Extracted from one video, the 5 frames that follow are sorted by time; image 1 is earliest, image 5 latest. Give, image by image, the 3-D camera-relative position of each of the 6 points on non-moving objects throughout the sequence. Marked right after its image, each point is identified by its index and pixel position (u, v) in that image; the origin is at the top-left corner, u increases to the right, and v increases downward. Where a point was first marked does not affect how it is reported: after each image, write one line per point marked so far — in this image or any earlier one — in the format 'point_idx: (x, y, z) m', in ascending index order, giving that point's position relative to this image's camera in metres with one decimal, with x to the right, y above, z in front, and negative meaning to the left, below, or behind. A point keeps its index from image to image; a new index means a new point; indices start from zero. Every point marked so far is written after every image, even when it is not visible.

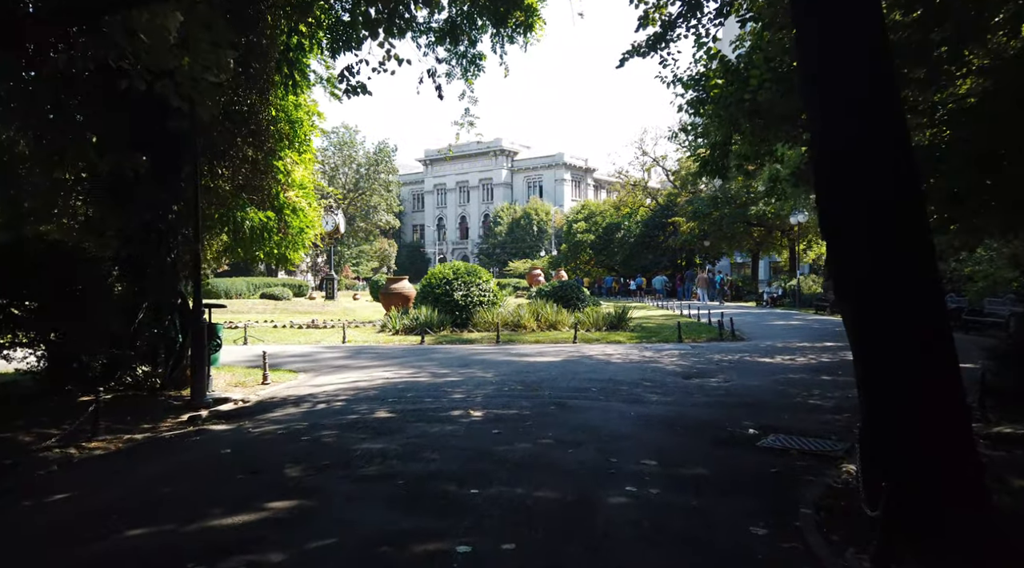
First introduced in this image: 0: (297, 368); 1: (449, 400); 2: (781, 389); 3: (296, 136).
0: (-4.2, -1.7, +17.8) m
1: (-0.8, -1.5, +12.0) m
2: (+4.1, -1.6, +14.0) m
3: (-3.7, +2.5, +15.6) m
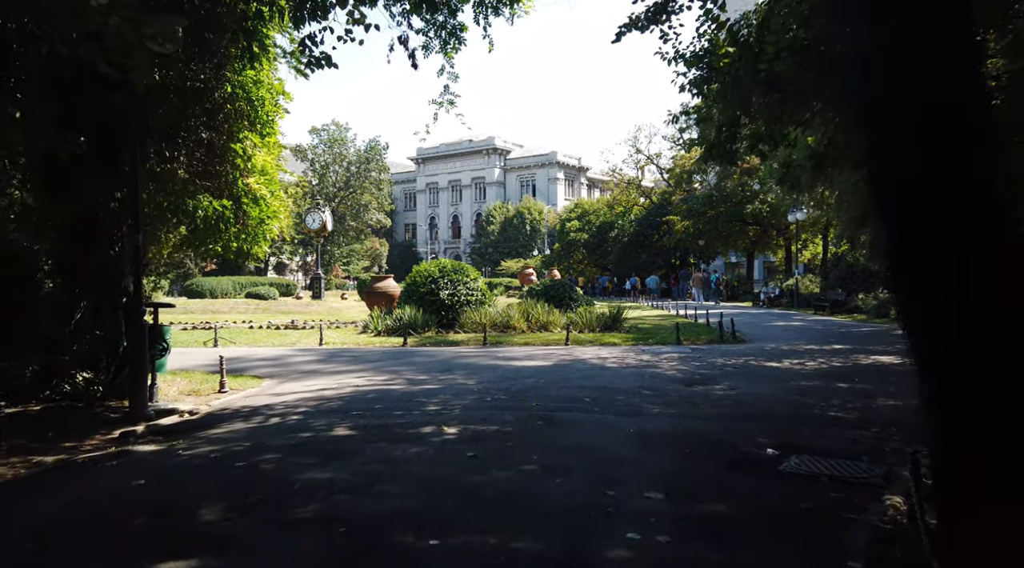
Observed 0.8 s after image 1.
0: (-4.4, -1.6, +16.3) m
1: (-1.0, -1.5, +10.5) m
2: (+3.8, -1.5, +12.6) m
3: (-3.9, +2.5, +14.1) m
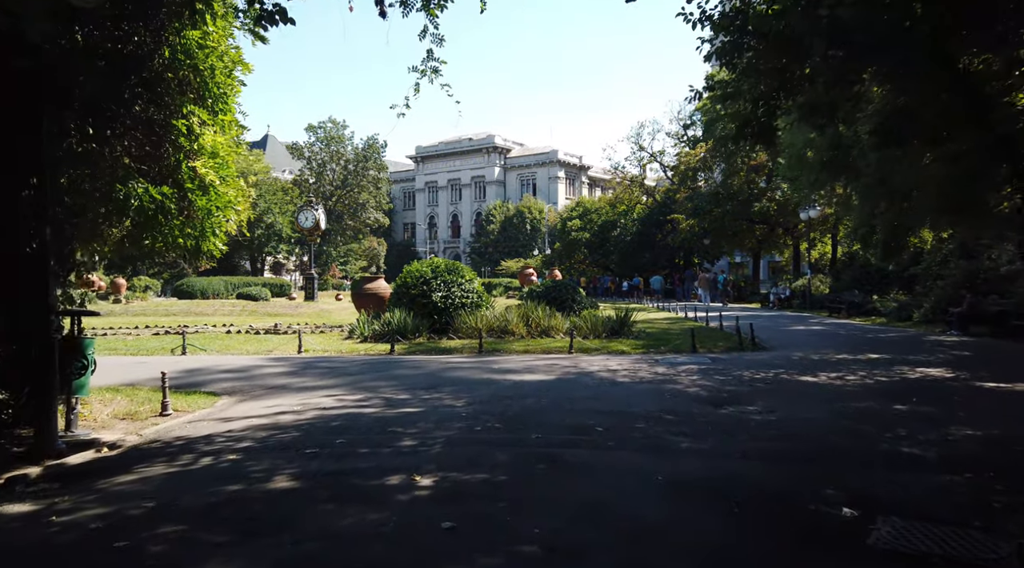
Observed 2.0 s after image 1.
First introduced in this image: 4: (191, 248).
0: (-4.5, -1.6, +14.2) m
1: (-1.1, -1.5, +8.3) m
2: (+3.8, -1.6, +10.5) m
3: (-4.0, +2.5, +11.9) m
4: (-4.6, +0.3, +13.6) m
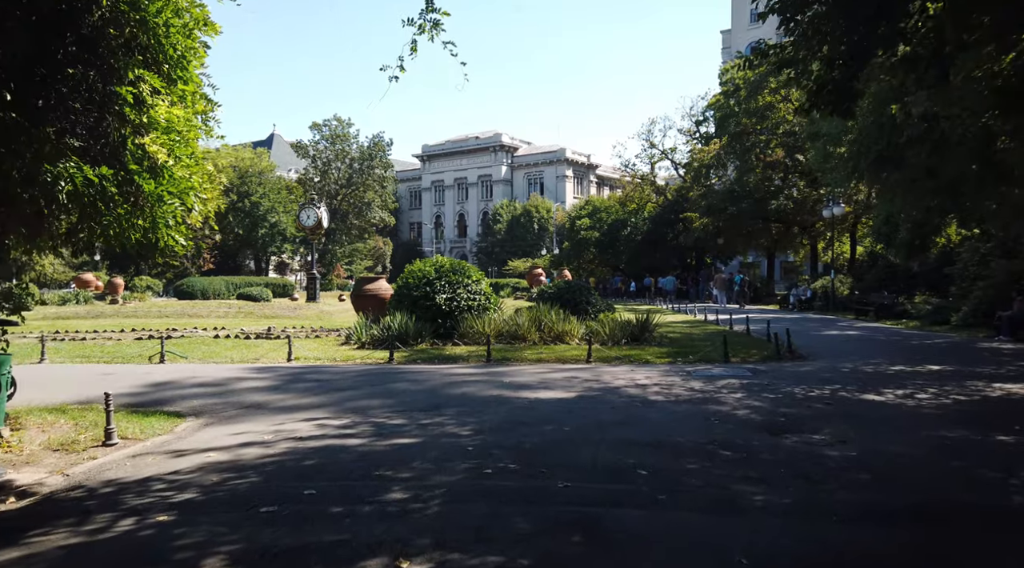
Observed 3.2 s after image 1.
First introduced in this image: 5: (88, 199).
0: (-4.3, -1.7, +12.1) m
1: (-0.9, -1.5, +6.3) m
2: (+4.0, -1.6, +8.4) m
3: (-3.8, +2.5, +9.9) m
4: (-4.4, +0.3, +11.6) m
5: (-4.5, +0.9, +10.0) m
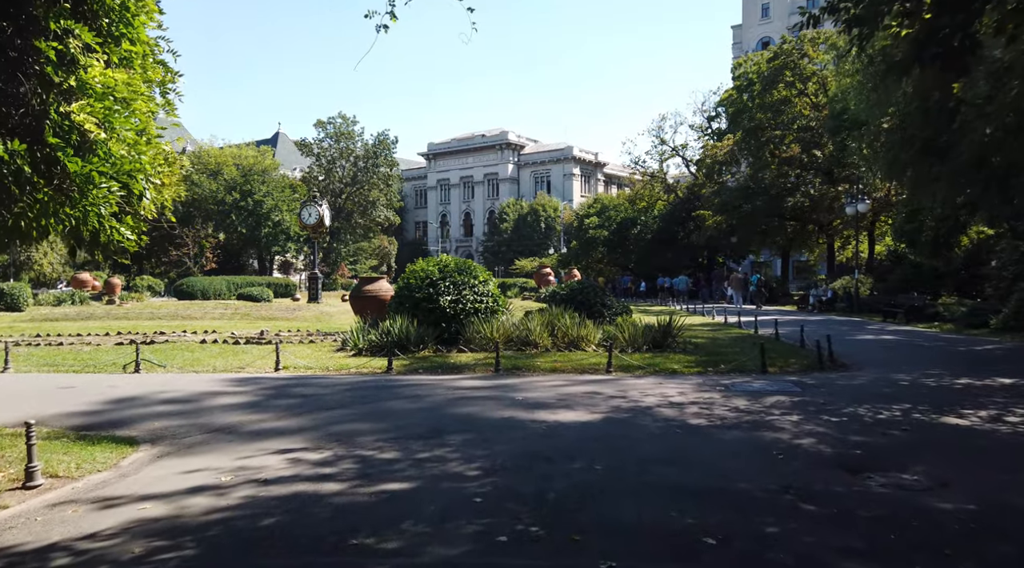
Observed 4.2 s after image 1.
0: (-4.1, -1.7, +10.3) m
1: (-0.8, -1.6, +4.4) m
2: (+4.1, -1.6, +6.5) m
3: (-3.7, +2.4, +8.0) m
4: (-4.2, +0.3, +9.7) m
5: (-4.4, +0.9, +8.1) m
